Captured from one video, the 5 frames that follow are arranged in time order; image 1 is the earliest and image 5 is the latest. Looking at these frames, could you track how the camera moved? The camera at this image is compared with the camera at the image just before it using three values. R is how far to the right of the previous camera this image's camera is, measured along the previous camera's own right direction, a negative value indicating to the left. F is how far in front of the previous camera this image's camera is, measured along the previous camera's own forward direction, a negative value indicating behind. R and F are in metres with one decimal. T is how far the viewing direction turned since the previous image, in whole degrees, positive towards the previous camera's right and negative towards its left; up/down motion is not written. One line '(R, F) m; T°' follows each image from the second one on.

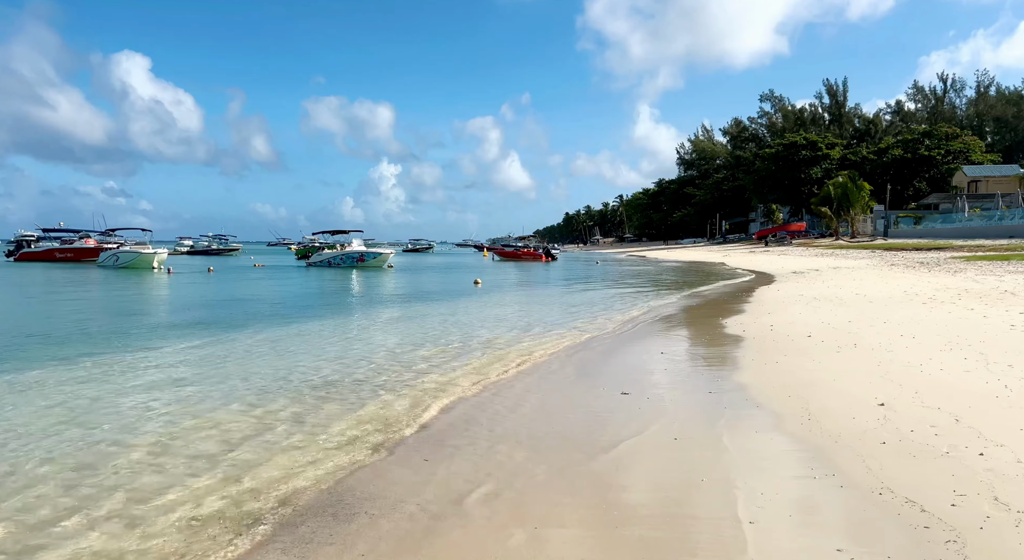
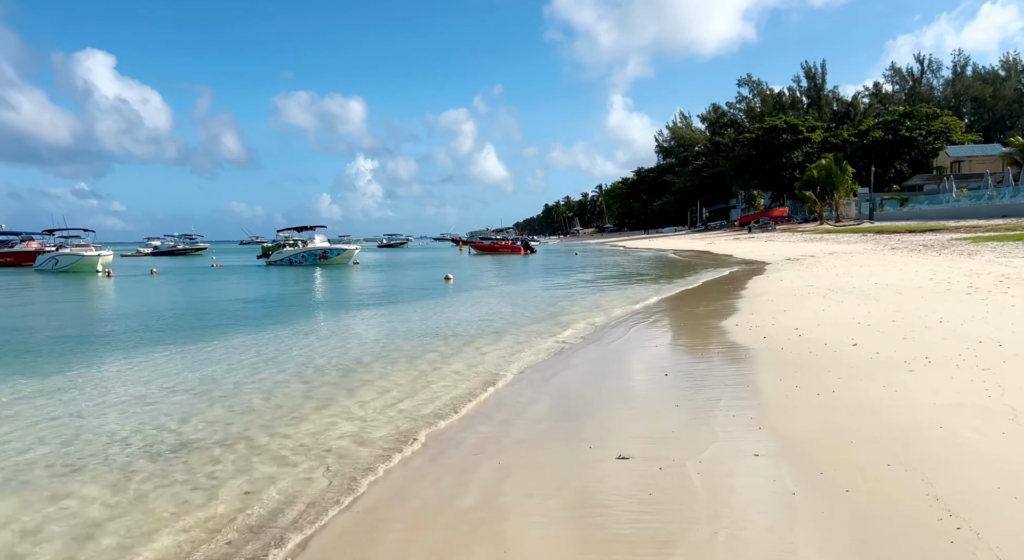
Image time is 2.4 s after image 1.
(+0.4, +2.9) m; +2°
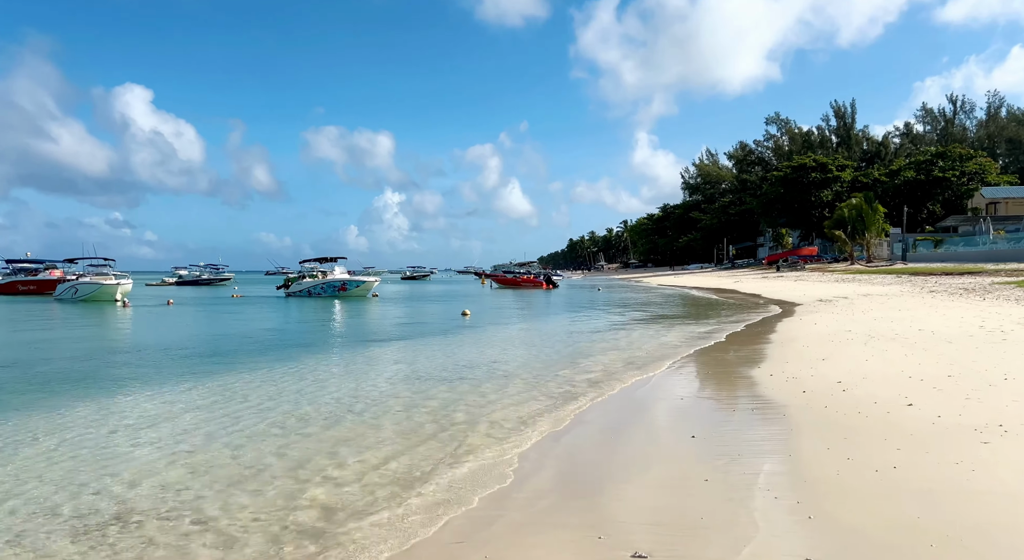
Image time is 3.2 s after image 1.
(+0.2, +0.9) m; -2°
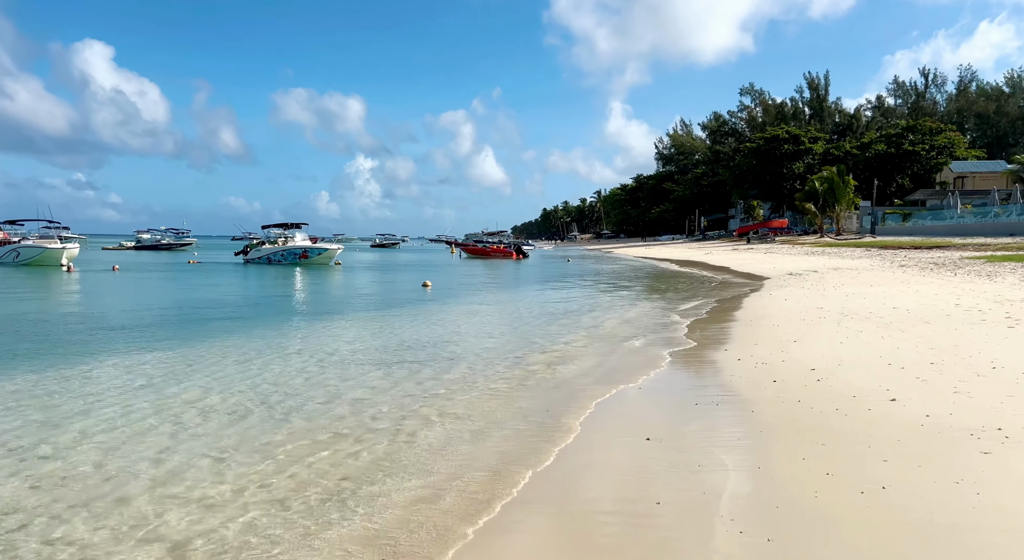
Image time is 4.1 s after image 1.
(+0.4, +1.2) m; +2°
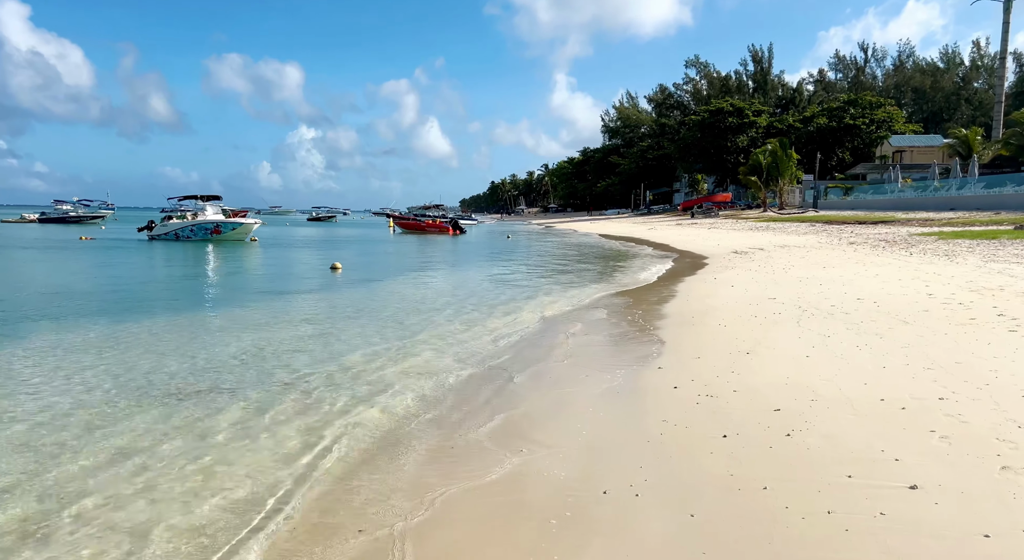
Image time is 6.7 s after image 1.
(+1.1, +3.0) m; +4°
